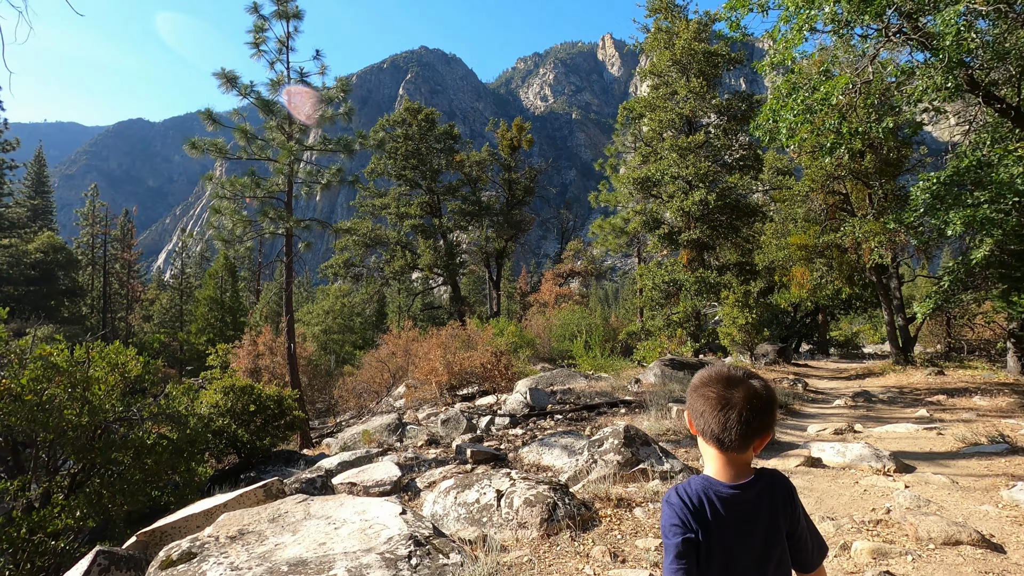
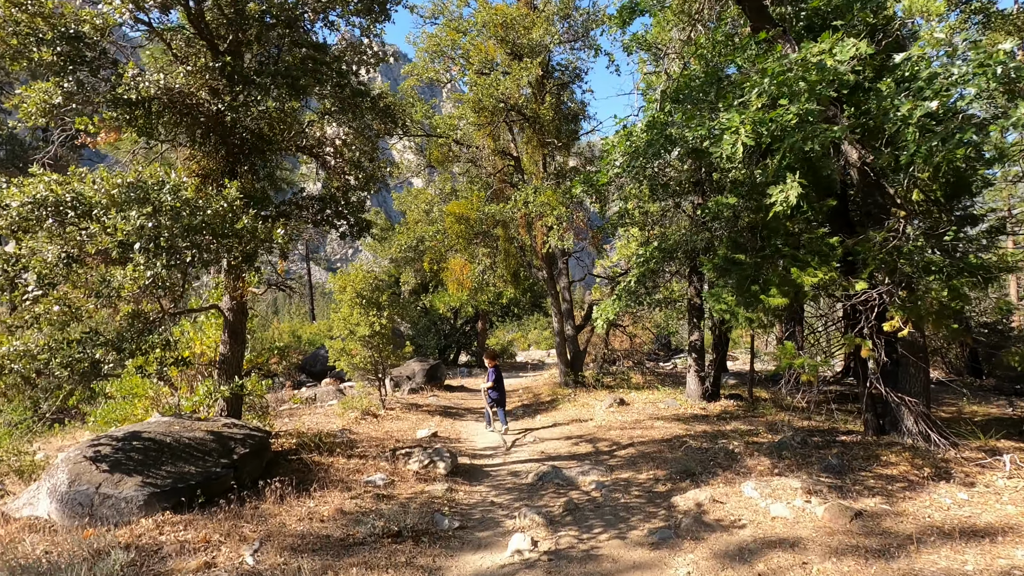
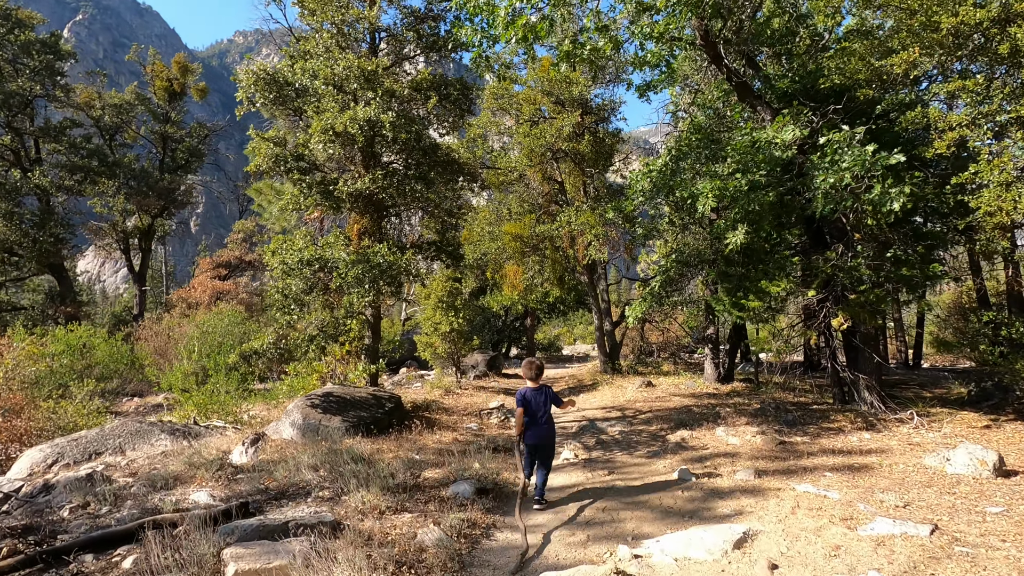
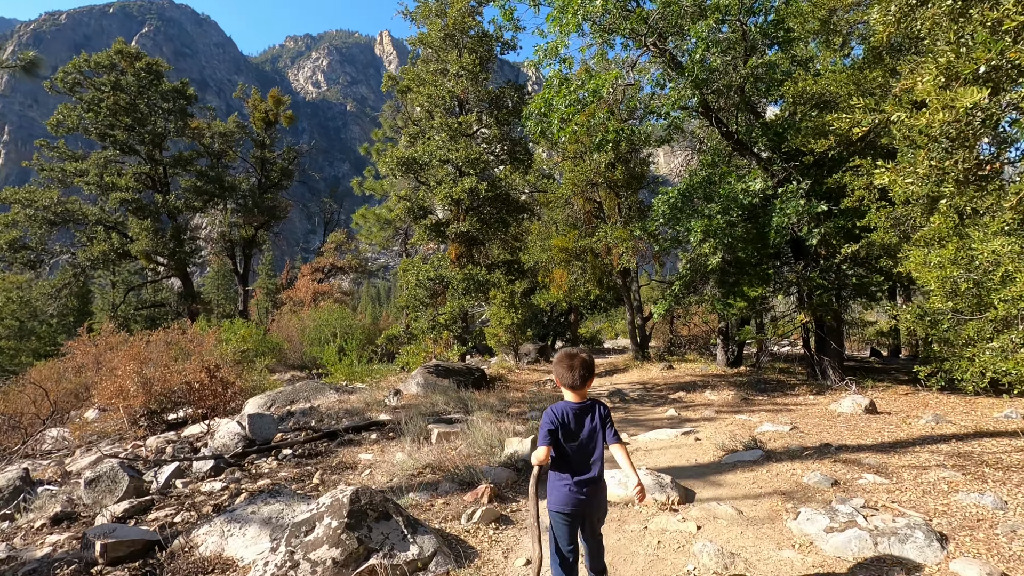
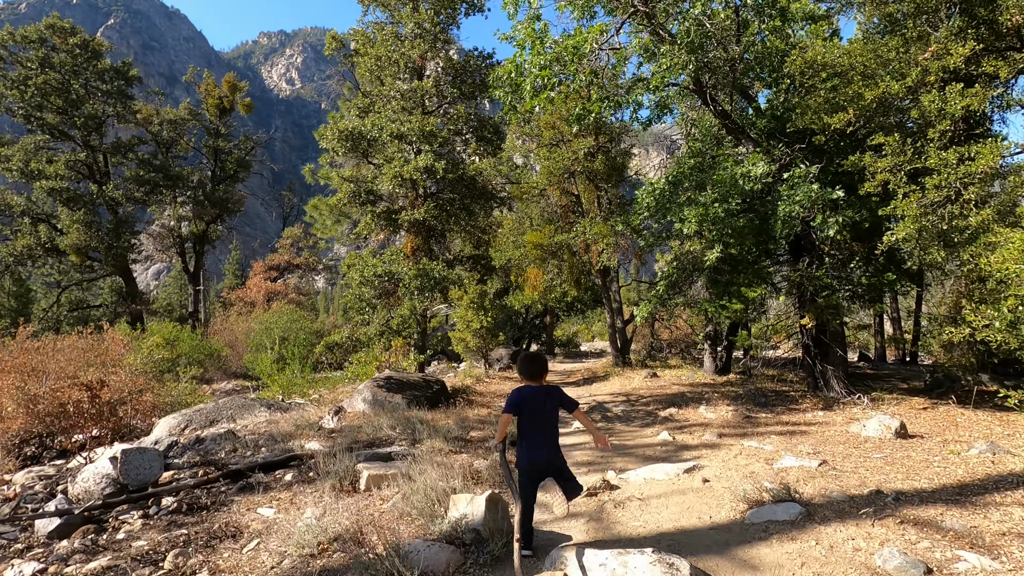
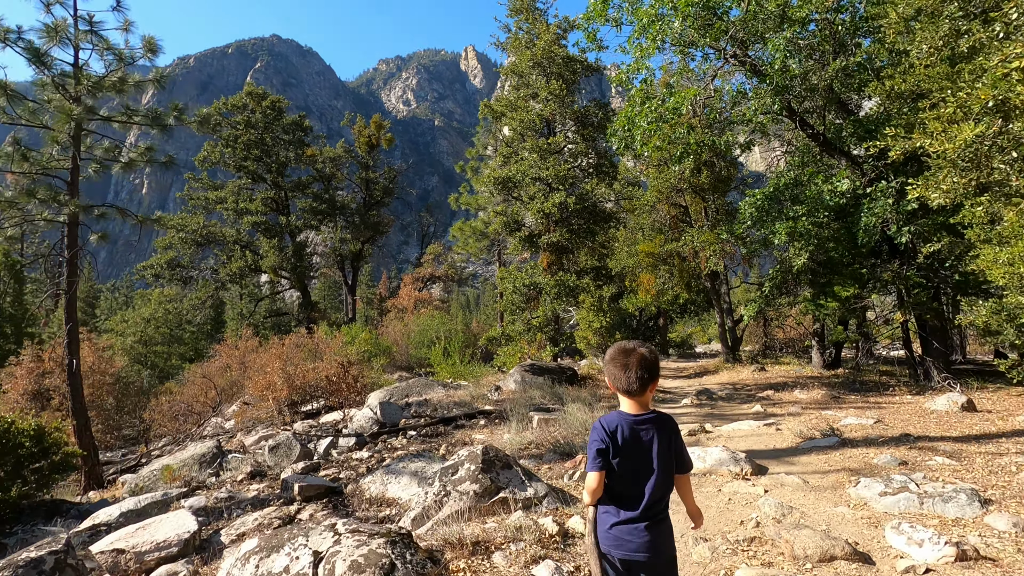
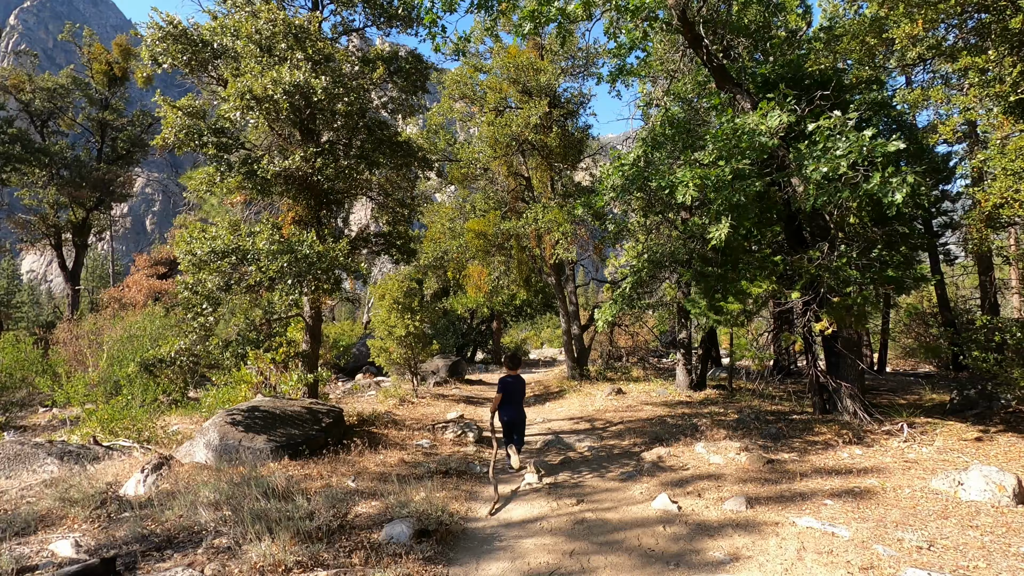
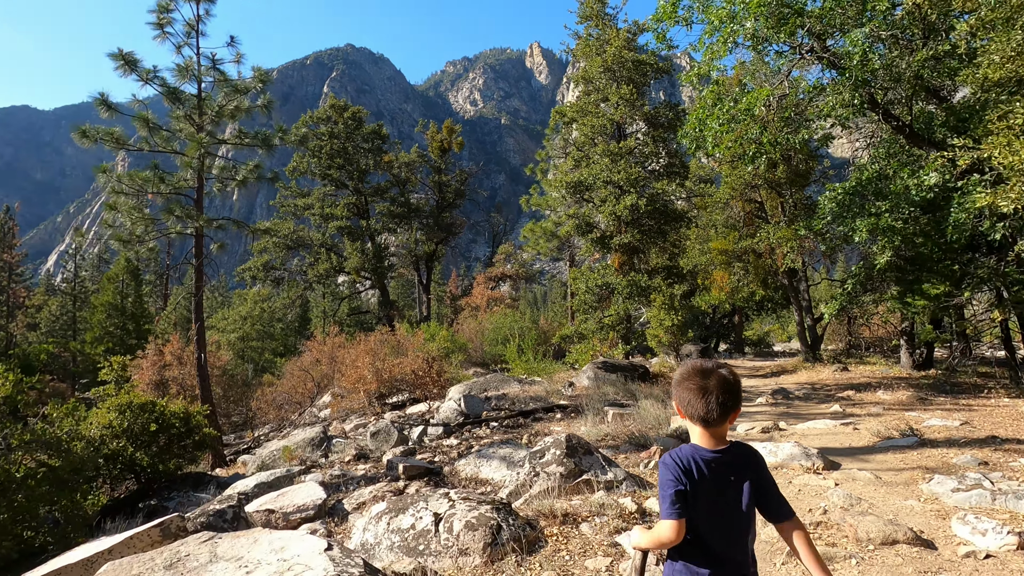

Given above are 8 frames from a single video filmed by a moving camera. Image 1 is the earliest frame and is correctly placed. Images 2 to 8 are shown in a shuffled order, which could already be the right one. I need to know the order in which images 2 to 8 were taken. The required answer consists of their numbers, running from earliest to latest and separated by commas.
8, 6, 4, 5, 3, 7, 2
